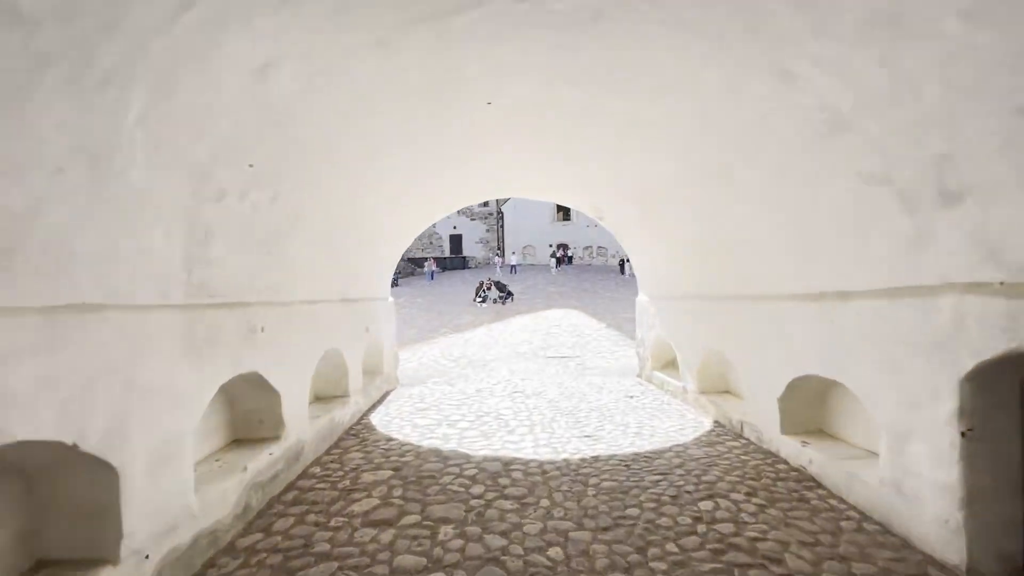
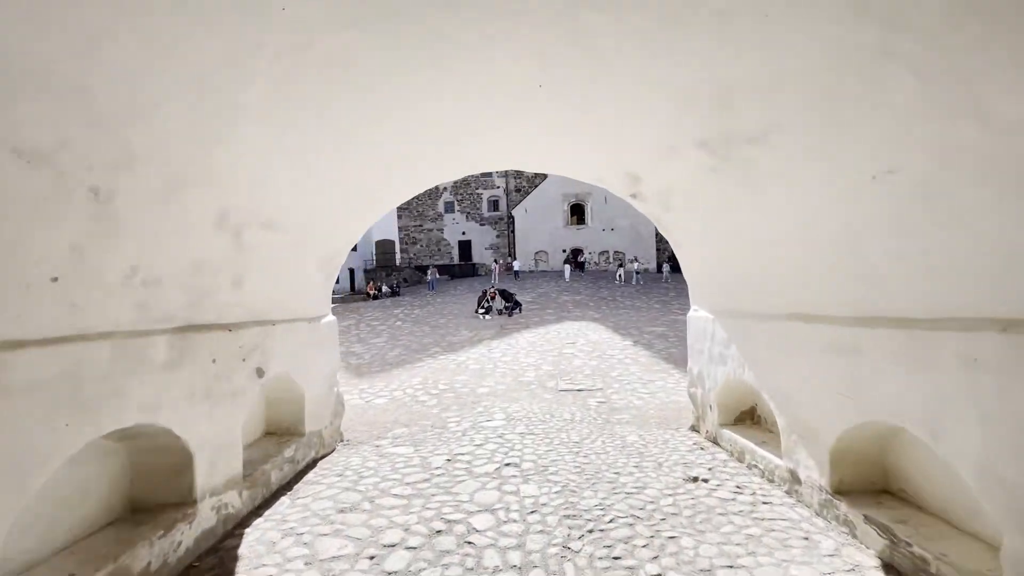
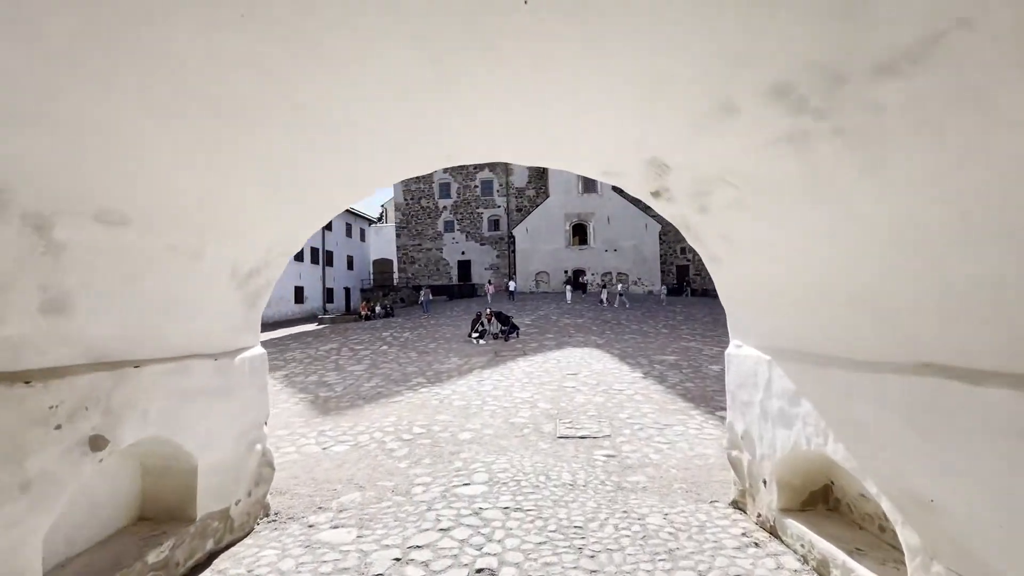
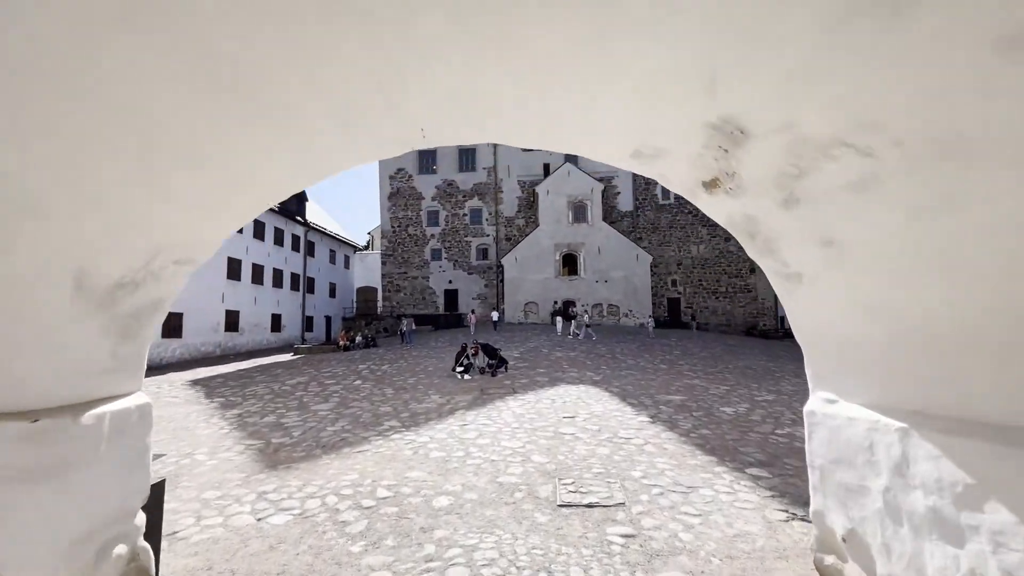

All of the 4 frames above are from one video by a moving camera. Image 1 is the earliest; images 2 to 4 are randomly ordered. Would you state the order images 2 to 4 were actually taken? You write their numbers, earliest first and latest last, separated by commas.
2, 3, 4
